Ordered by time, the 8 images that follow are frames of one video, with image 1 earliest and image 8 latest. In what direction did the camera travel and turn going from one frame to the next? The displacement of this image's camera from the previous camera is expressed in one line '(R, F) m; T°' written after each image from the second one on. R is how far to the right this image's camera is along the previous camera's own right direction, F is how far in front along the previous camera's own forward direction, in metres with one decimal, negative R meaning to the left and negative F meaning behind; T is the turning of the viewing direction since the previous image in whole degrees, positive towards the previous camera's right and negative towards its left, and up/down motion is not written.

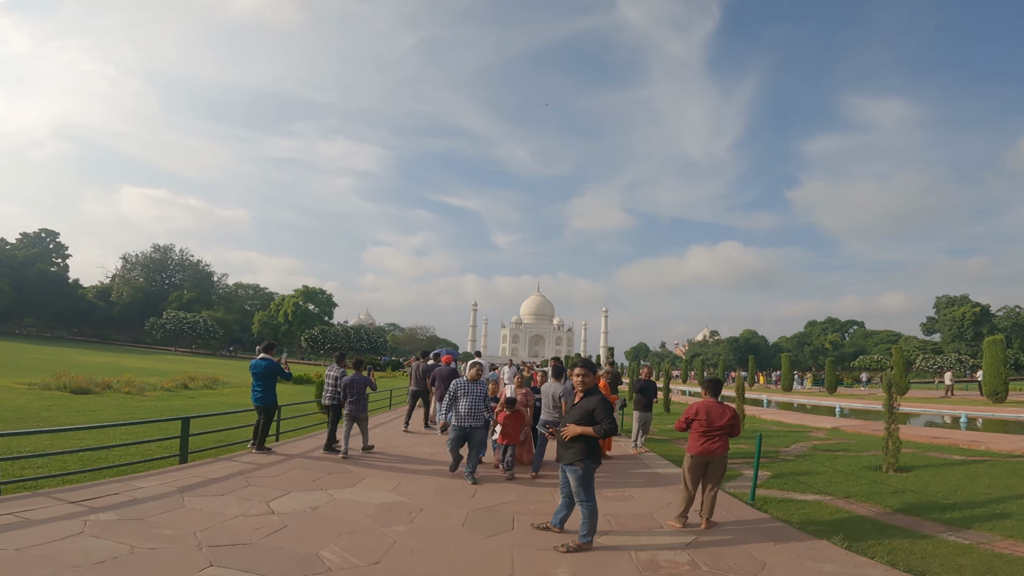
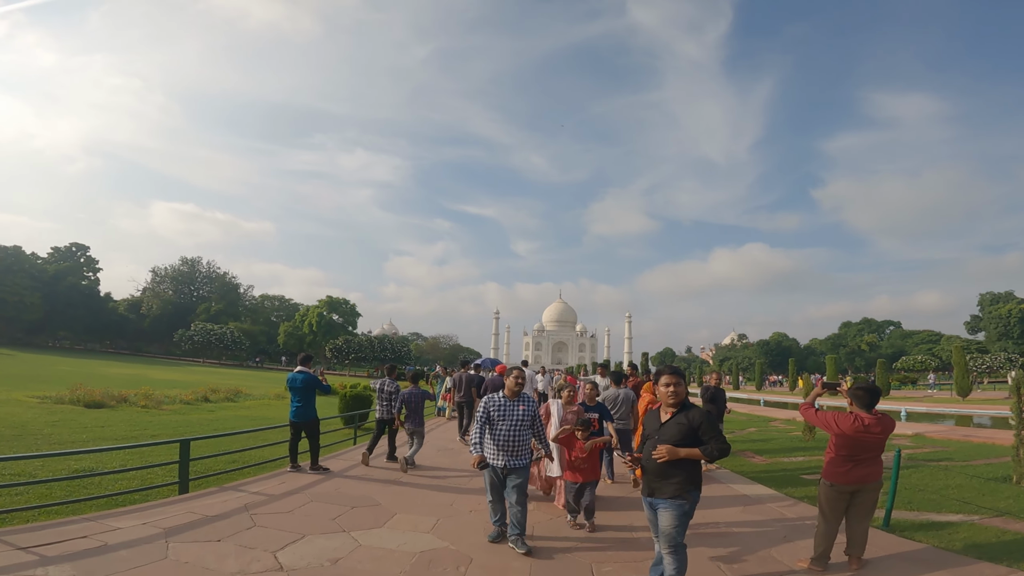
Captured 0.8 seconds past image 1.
(-0.4, +1.3) m; -2°
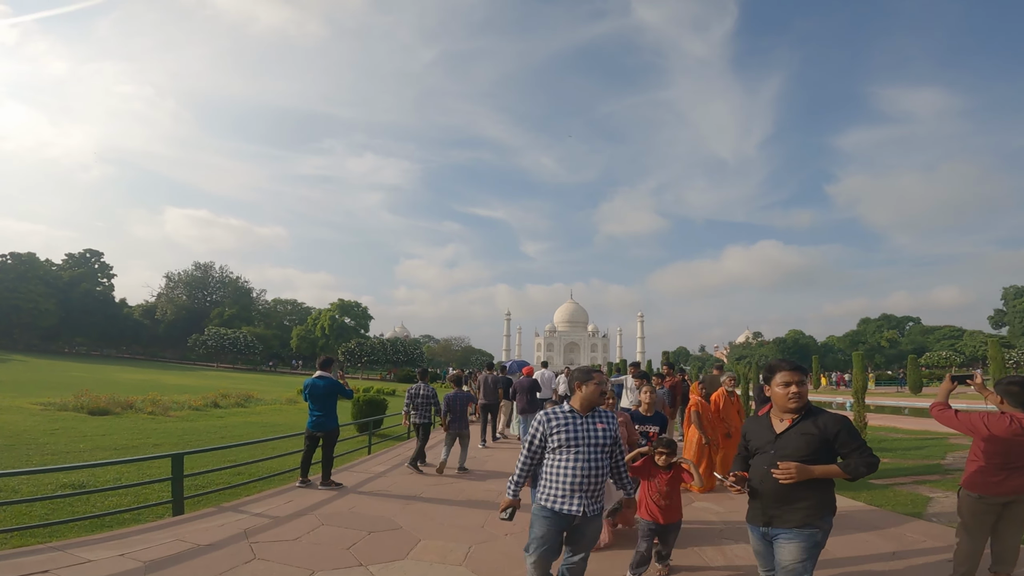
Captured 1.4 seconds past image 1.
(-0.3, +0.8) m; -1°
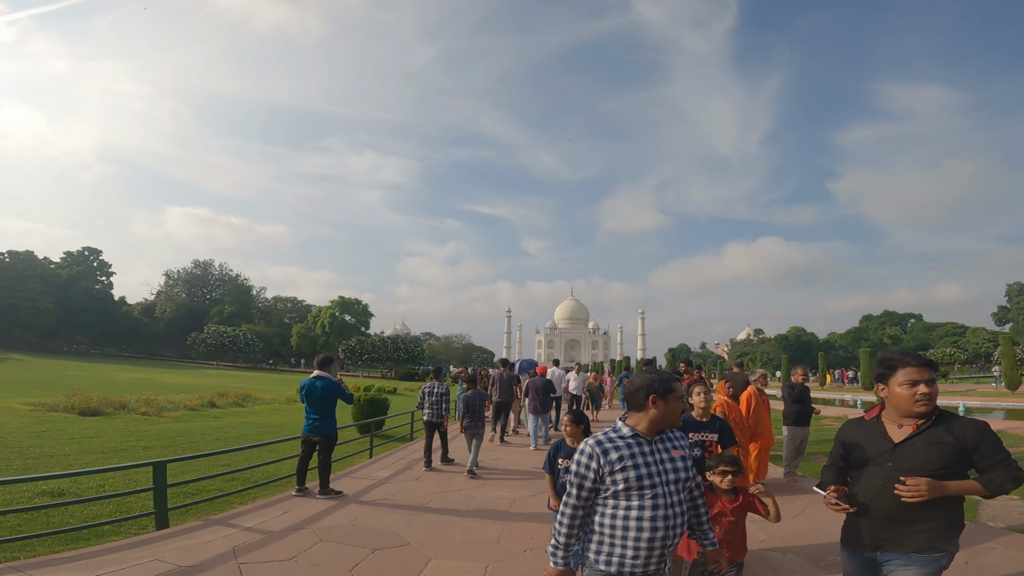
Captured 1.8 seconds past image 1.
(-0.1, +0.5) m; 0°
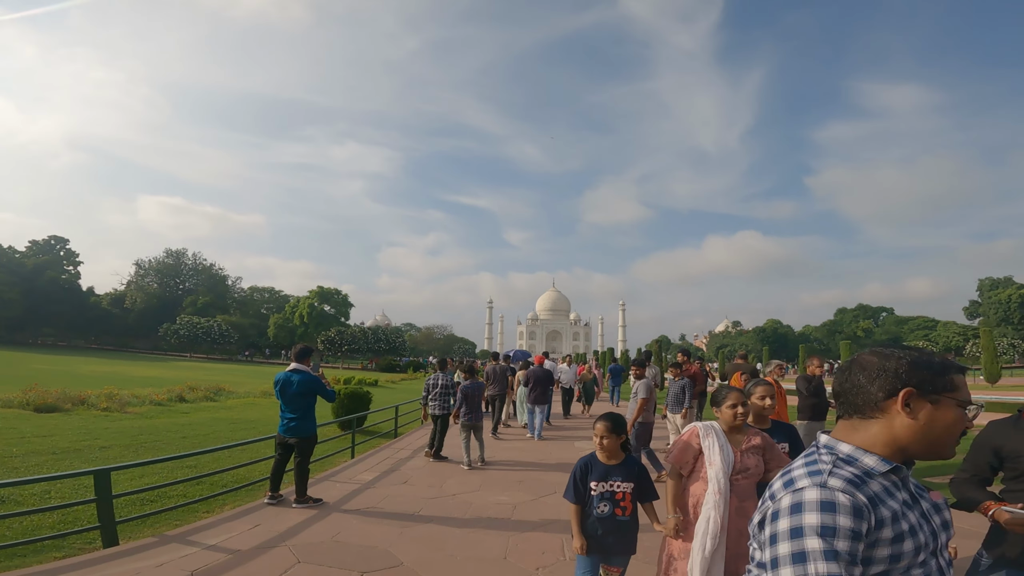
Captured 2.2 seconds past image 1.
(-0.2, +0.6) m; +2°
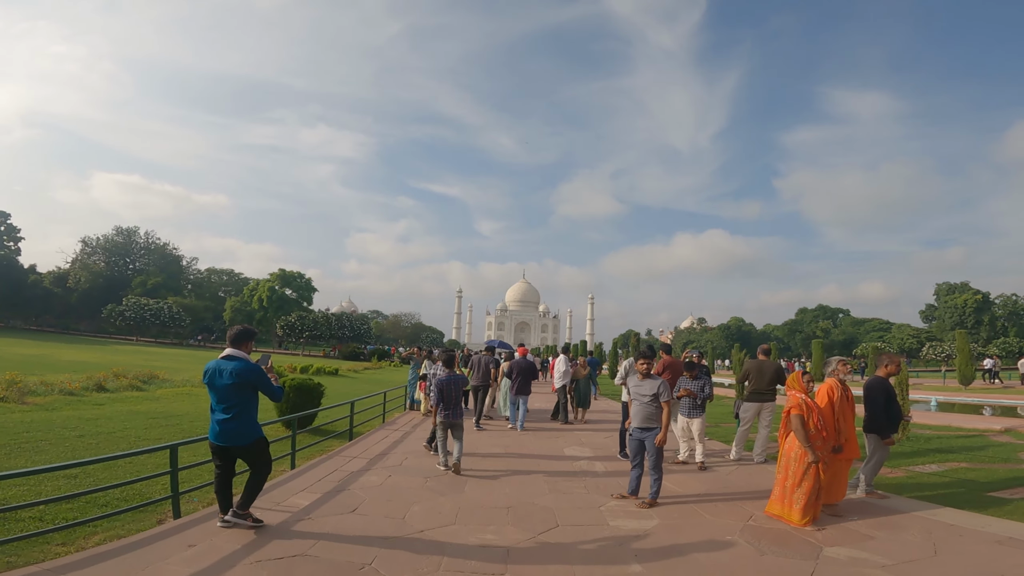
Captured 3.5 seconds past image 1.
(-0.2, +1.6) m; +3°
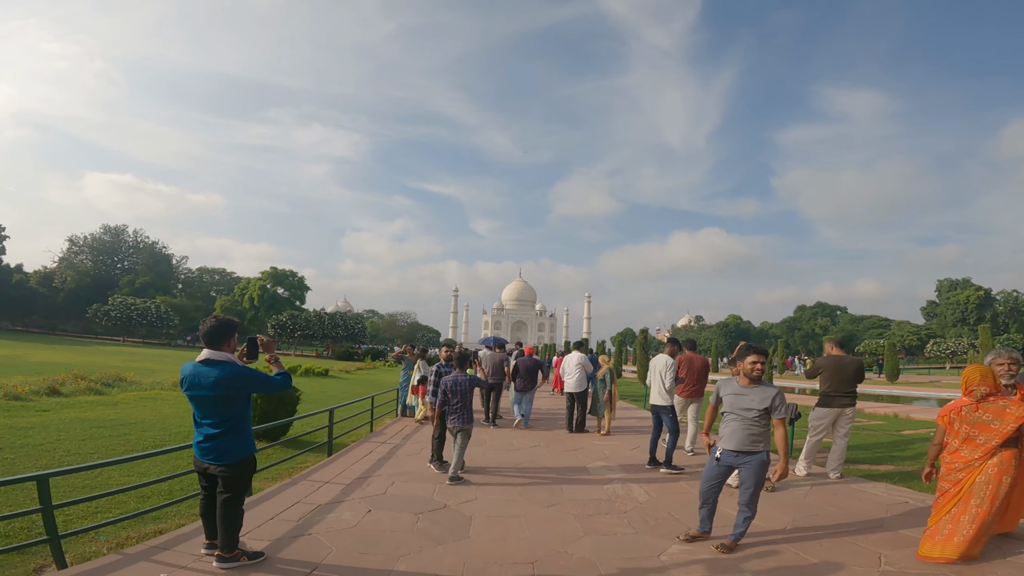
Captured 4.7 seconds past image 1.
(-0.2, +1.5) m; 0°
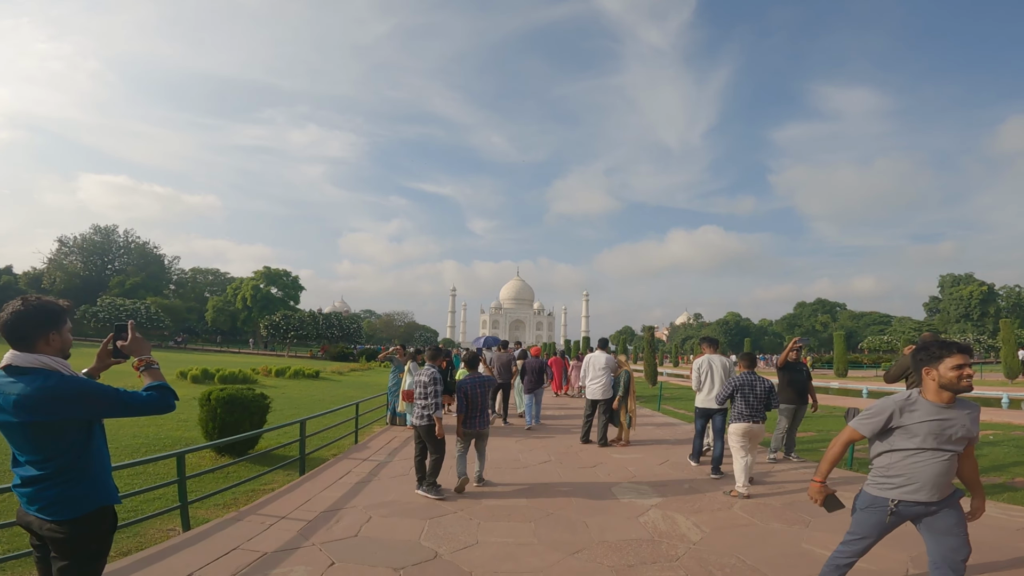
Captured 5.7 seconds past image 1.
(-0.1, +1.2) m; 0°
